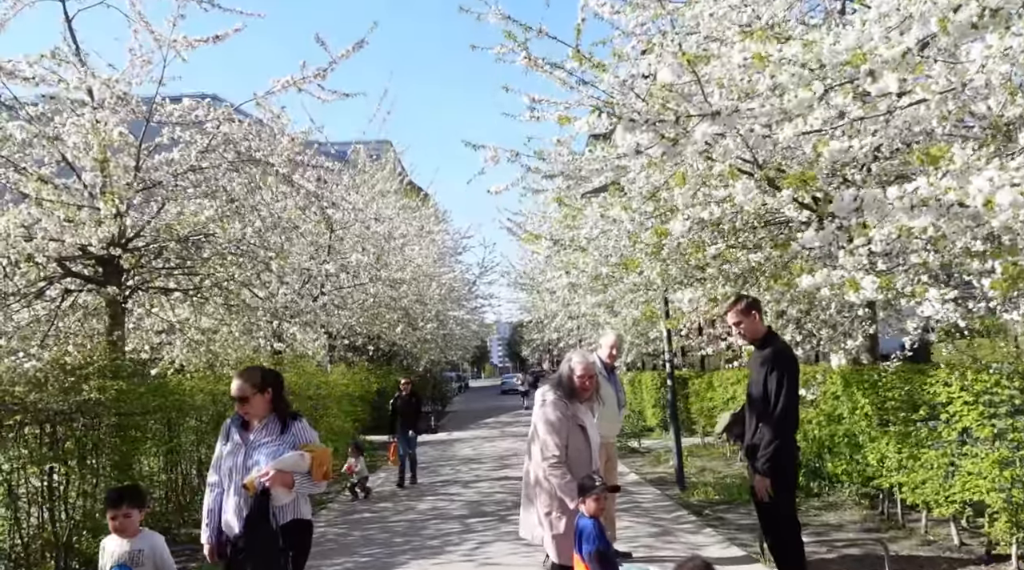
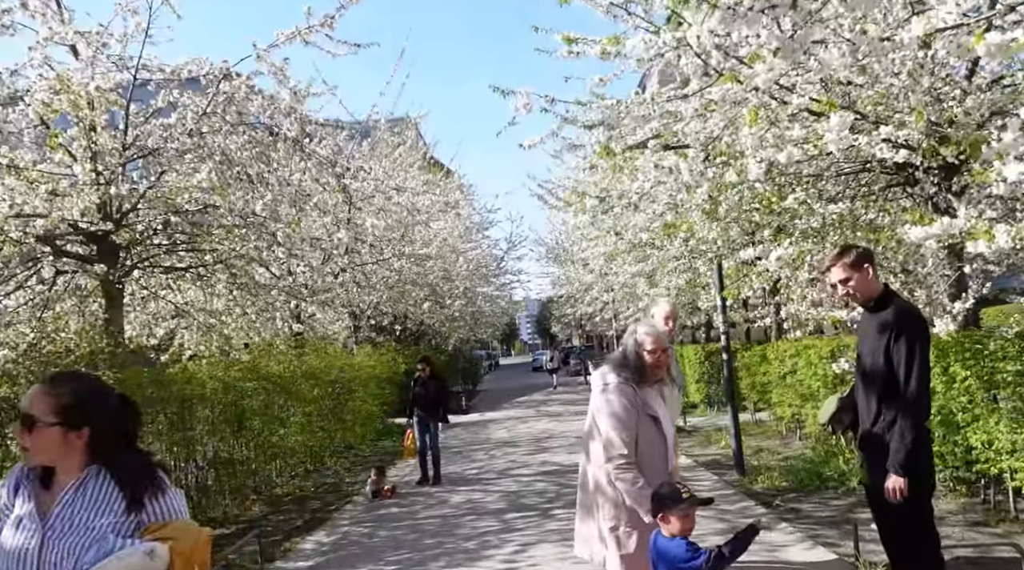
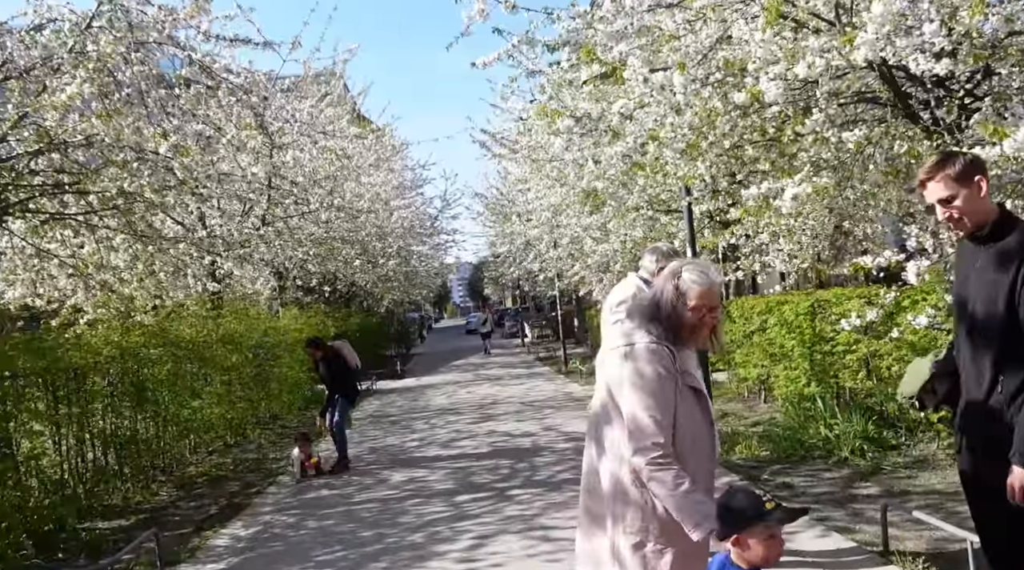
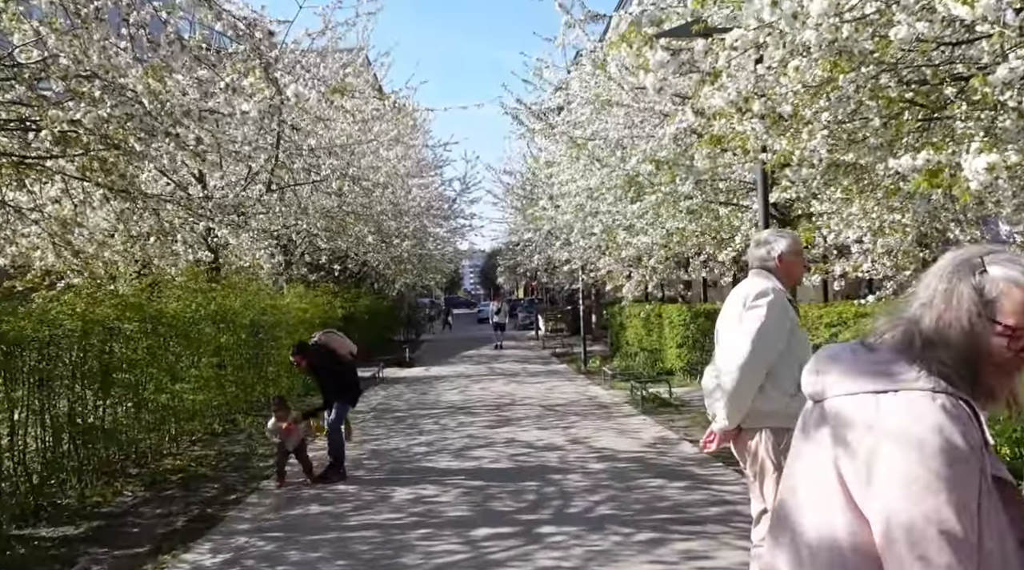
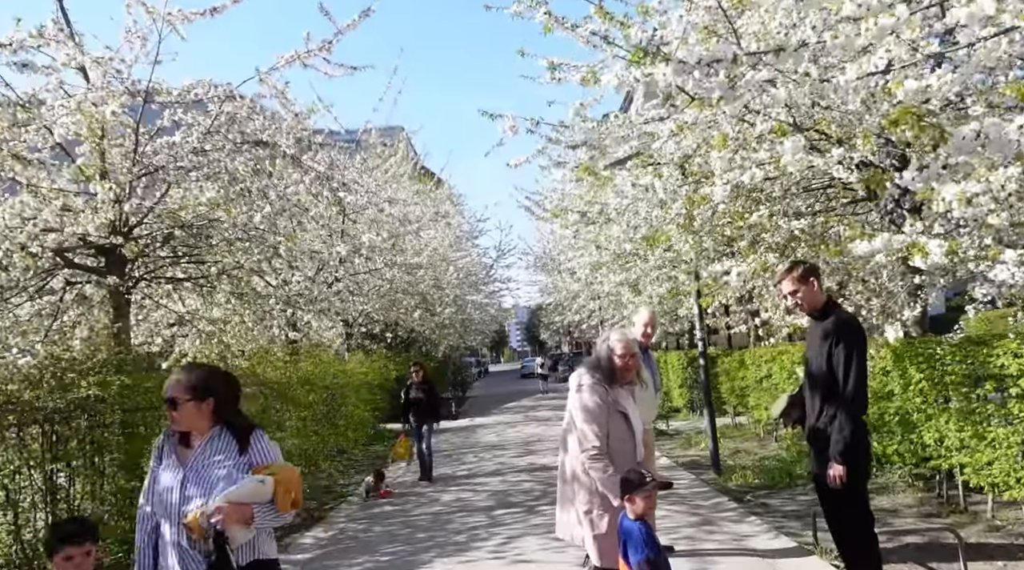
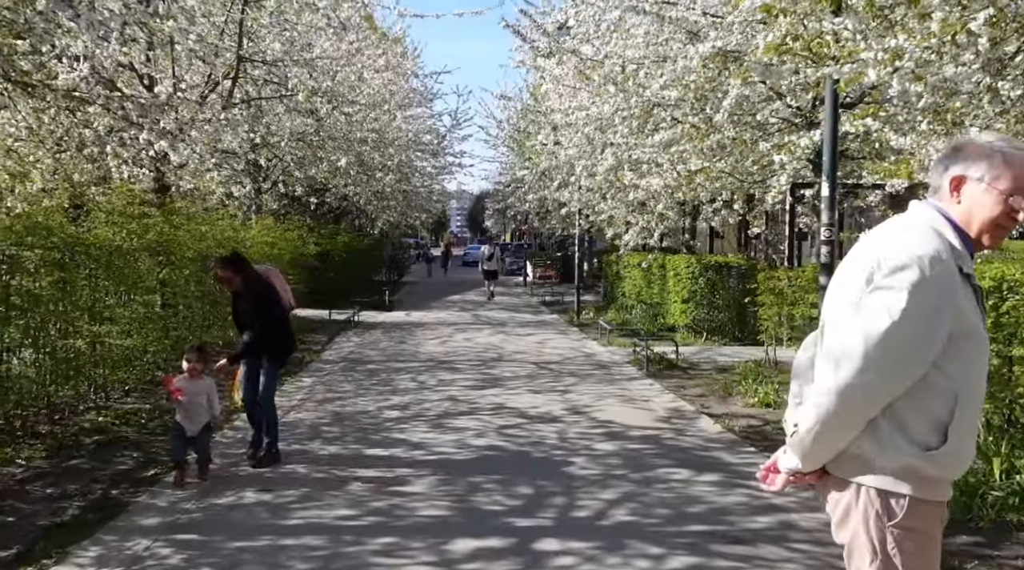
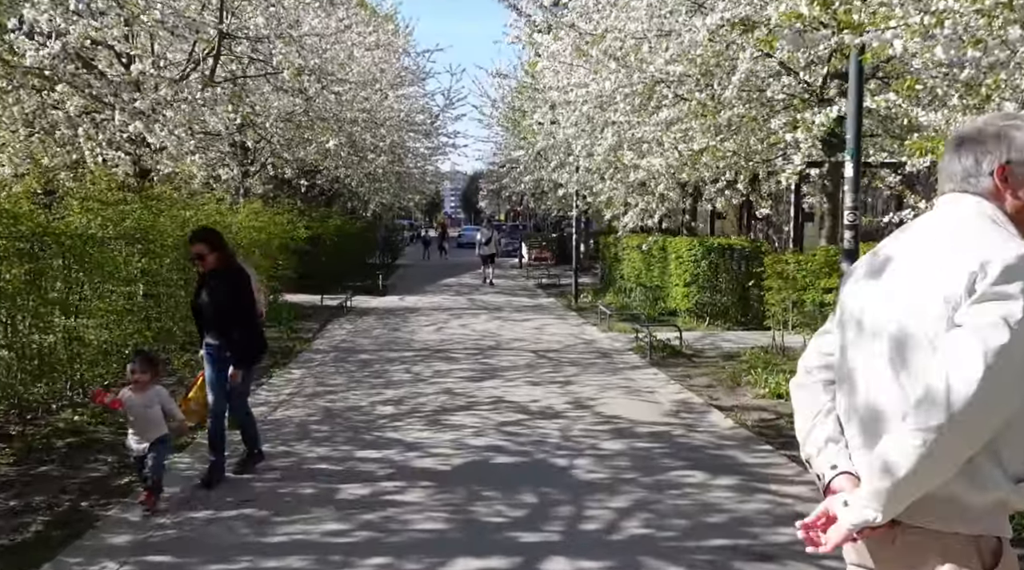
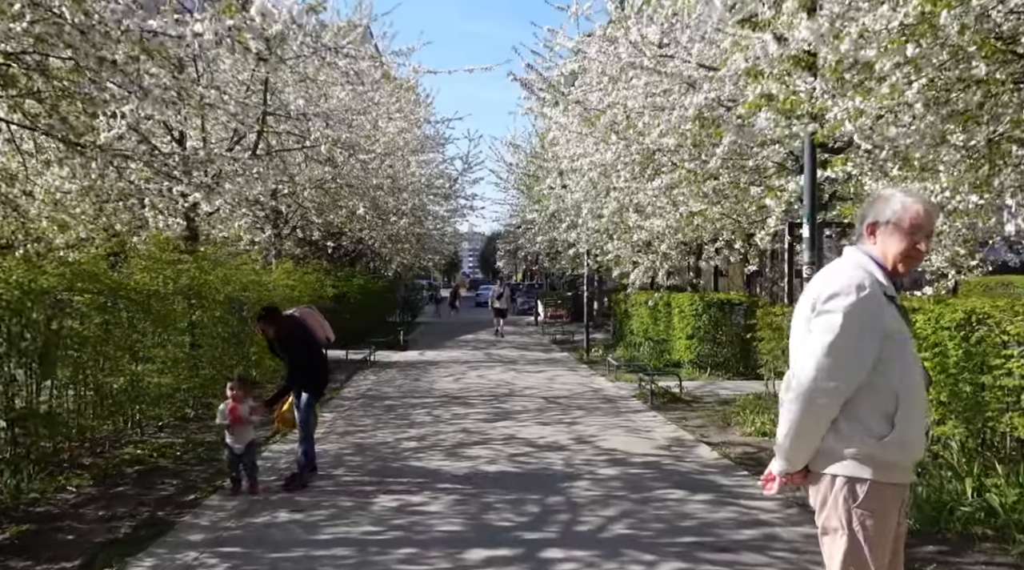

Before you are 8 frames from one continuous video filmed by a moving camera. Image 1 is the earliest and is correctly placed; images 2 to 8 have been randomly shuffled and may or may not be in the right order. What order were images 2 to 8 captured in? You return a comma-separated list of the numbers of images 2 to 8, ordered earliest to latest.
5, 2, 3, 4, 8, 6, 7
